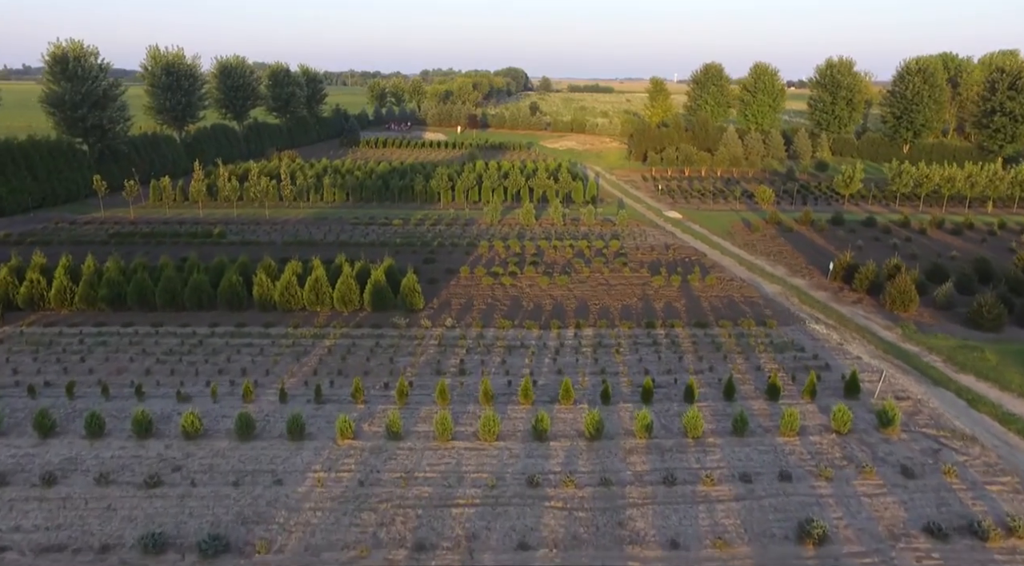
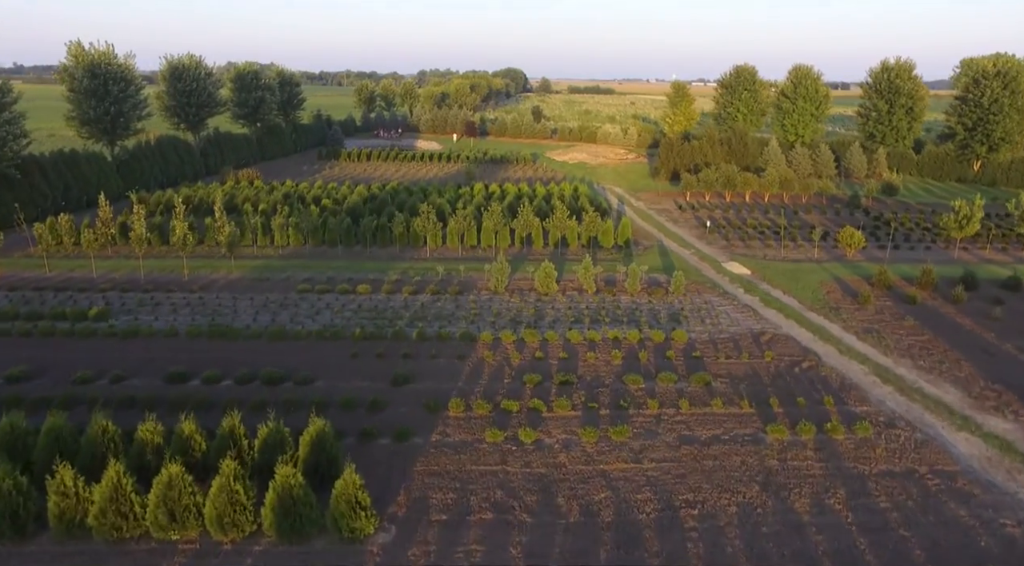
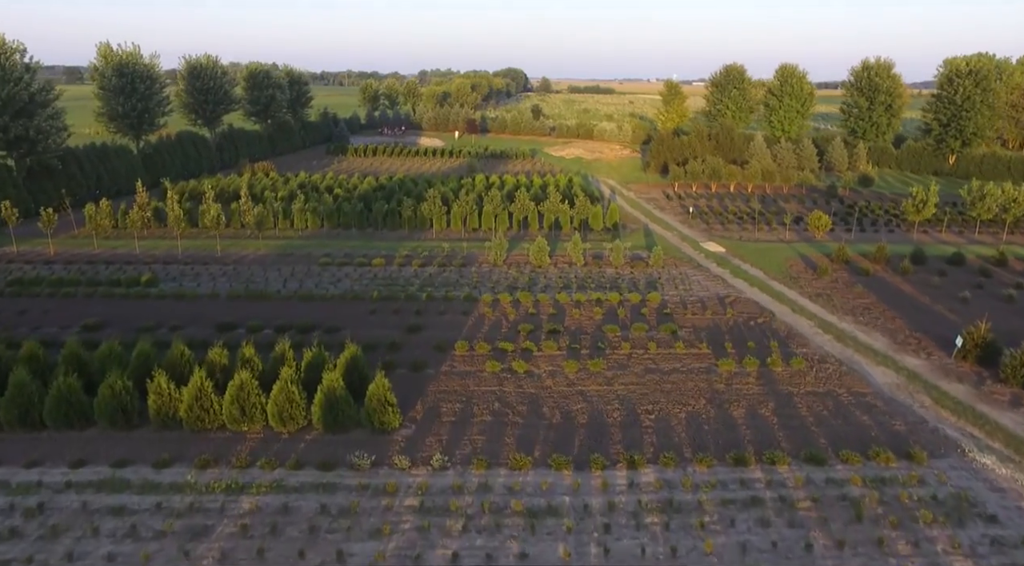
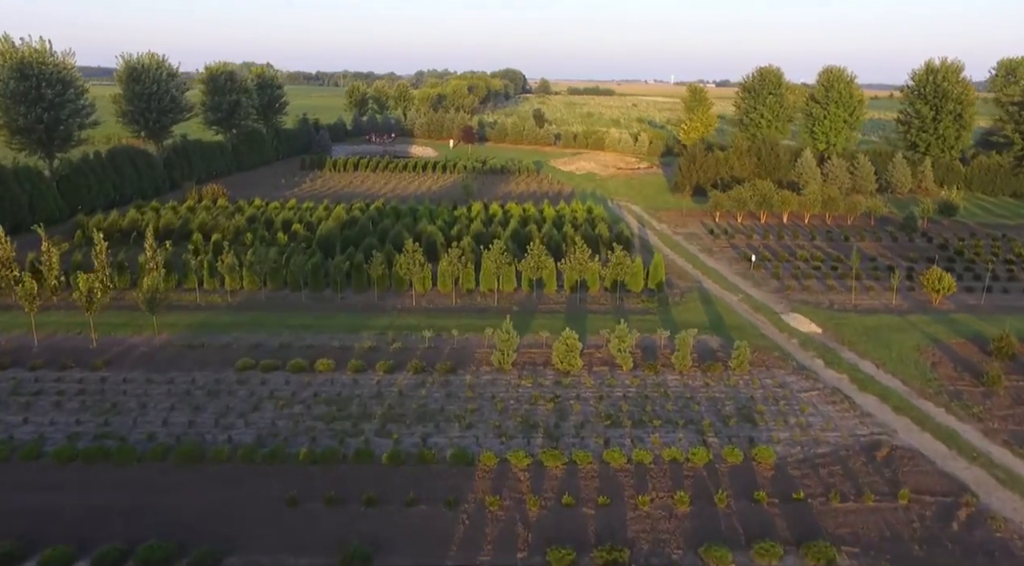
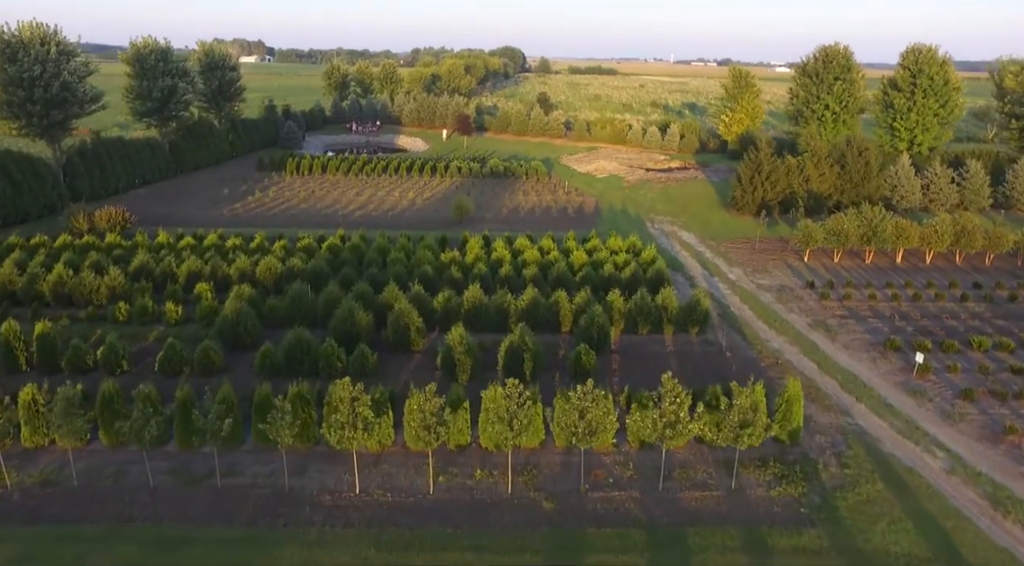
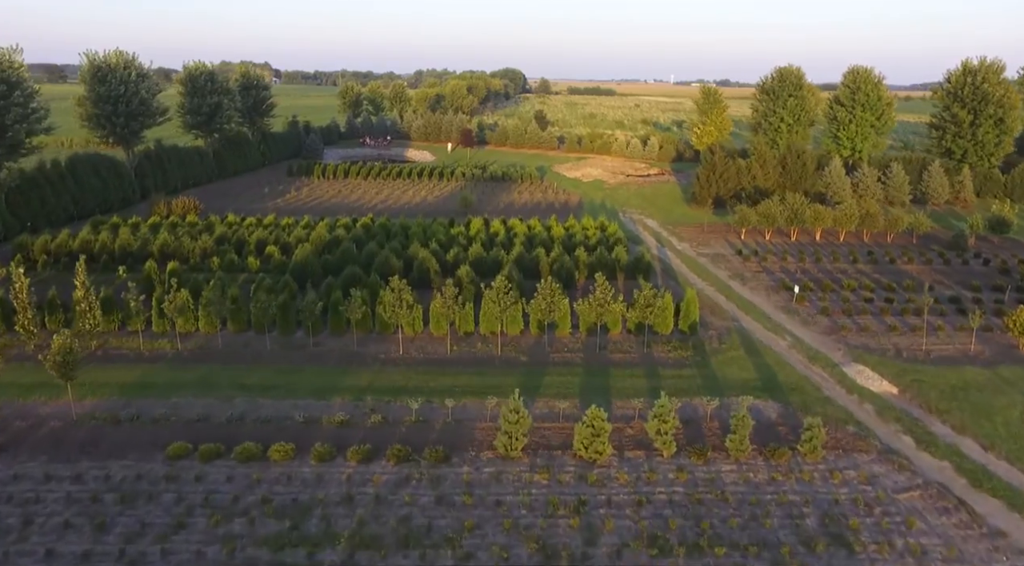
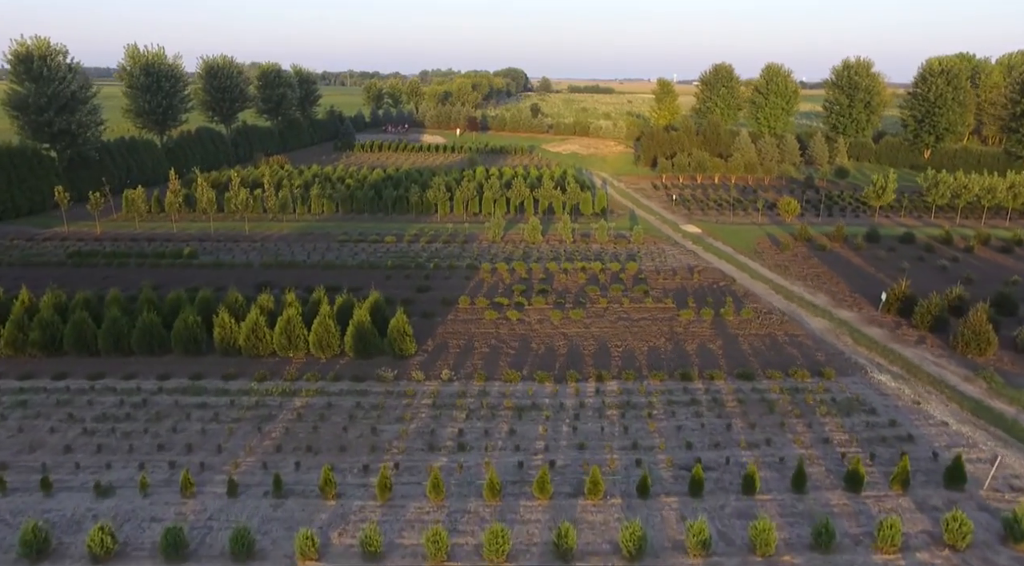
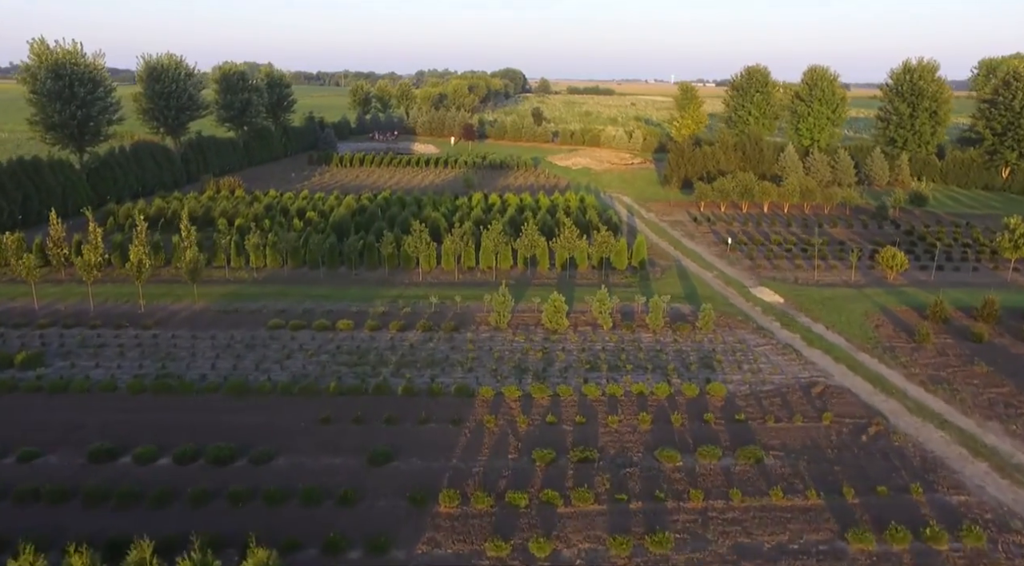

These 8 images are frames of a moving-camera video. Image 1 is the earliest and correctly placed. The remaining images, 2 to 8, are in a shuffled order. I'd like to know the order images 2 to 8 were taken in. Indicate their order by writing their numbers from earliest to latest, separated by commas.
7, 3, 2, 8, 4, 6, 5
